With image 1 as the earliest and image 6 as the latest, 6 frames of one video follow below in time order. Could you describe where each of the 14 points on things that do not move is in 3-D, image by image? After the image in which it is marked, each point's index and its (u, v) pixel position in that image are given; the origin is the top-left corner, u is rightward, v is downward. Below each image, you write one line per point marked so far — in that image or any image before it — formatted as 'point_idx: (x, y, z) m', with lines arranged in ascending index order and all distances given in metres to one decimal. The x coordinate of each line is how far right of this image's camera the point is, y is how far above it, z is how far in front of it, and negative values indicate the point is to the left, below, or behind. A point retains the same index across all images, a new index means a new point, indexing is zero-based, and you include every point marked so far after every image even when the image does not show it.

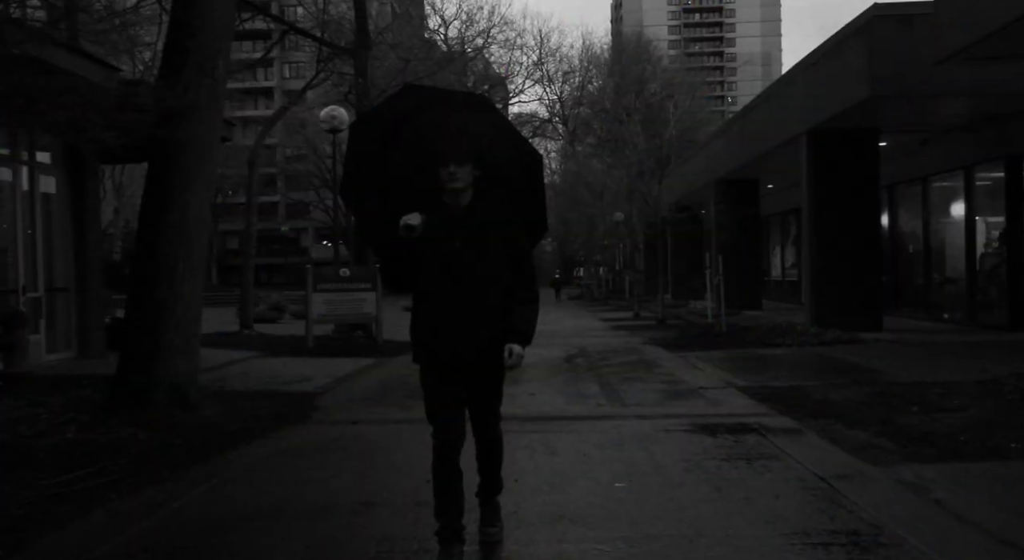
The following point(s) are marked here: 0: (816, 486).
0: (+1.9, -1.2, +5.5) m
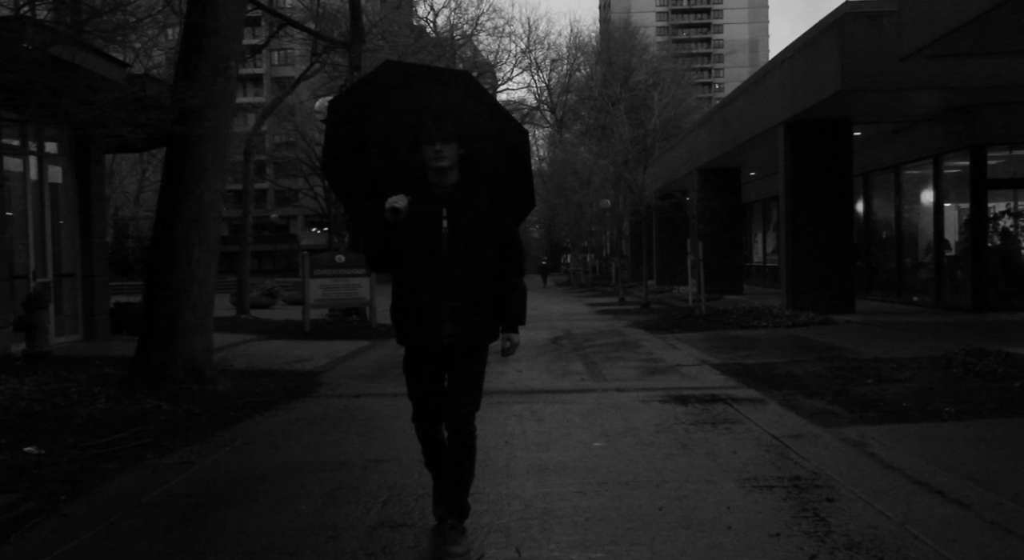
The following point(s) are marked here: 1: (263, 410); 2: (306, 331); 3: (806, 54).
0: (+1.8, -1.1, +6.3) m
1: (-2.3, -1.2, +8.2) m
2: (-3.8, -0.9, +16.7) m
3: (+5.3, +4.1, +16.5) m
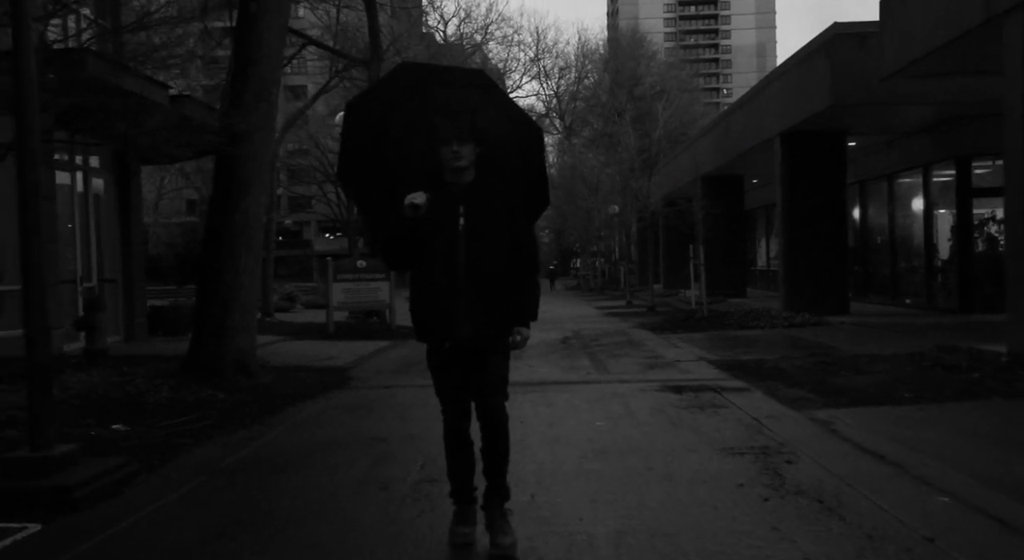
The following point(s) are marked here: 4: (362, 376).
0: (+1.9, -1.1, +7.3) m
1: (-2.1, -1.2, +9.3) m
2: (-3.6, -1.0, +17.8) m
3: (+5.6, +4.0, +17.5) m
4: (-1.9, -1.2, +11.4) m
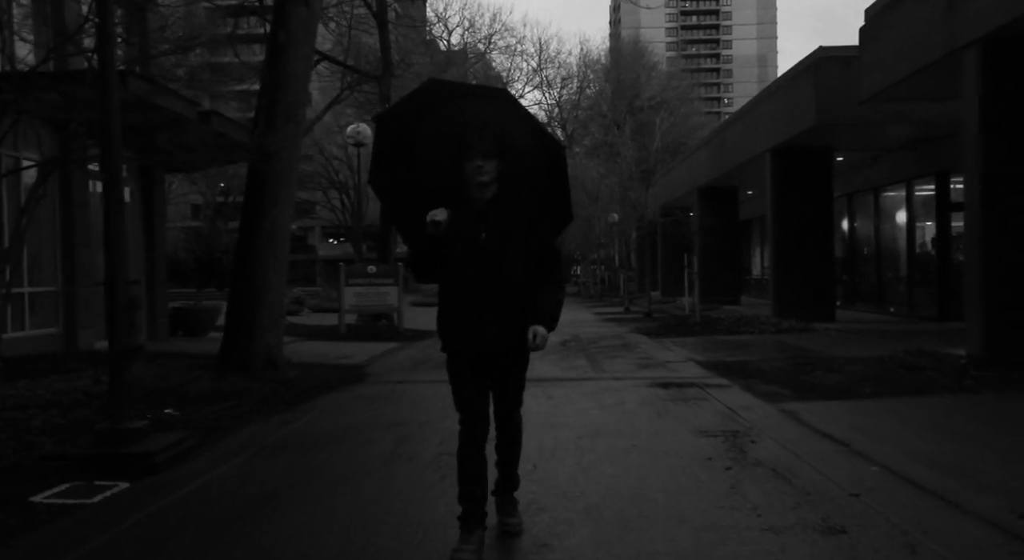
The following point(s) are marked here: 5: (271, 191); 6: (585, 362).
0: (+2.0, -1.2, +8.3) m
1: (-2.1, -1.3, +10.3) m
2: (-3.5, -1.1, +18.8) m
3: (+5.6, +3.9, +18.6) m
4: (-1.9, -1.3, +12.4) m
5: (-2.9, +1.1, +11.0) m
6: (+1.1, -1.2, +13.5) m
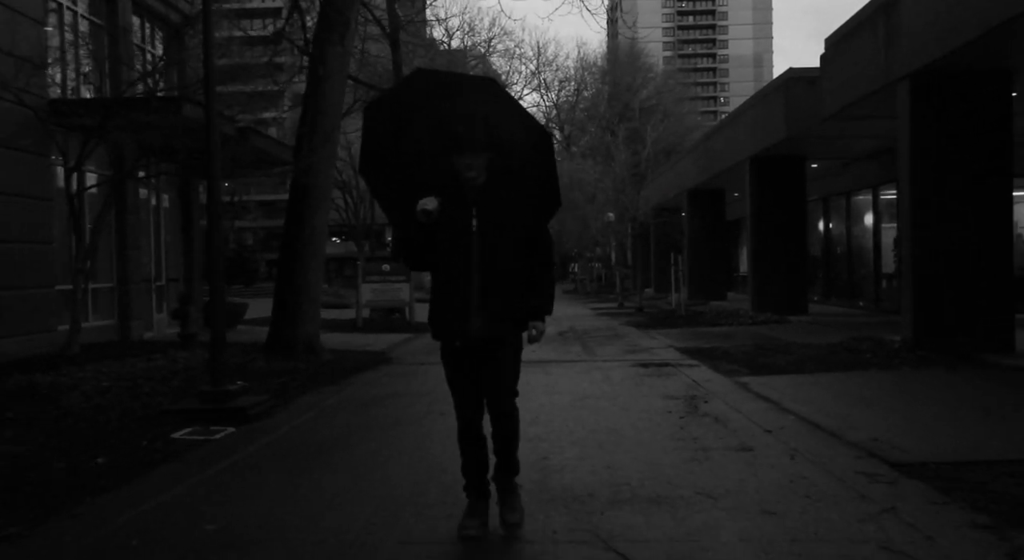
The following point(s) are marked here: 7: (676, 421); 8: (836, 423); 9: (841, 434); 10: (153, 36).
0: (+2.0, -1.2, +10.2) m
1: (-2.0, -1.2, +12.2) m
2: (-3.5, -1.0, +20.7) m
3: (+5.7, +3.9, +20.5) m
4: (-1.8, -1.2, +14.4) m
5: (-2.9, +1.1, +13.0) m
6: (+1.1, -1.2, +15.4) m
7: (+1.4, -1.2, +7.6) m
8: (+2.6, -1.1, +7.2) m
9: (+2.4, -1.1, +6.7) m
10: (-7.2, +4.9, +18.3) m
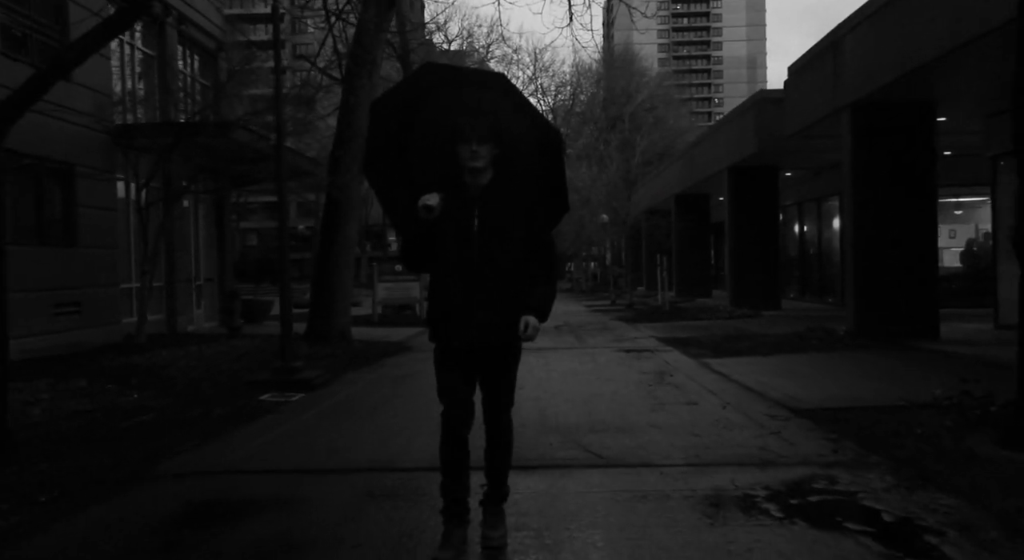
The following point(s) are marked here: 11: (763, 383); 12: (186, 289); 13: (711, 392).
0: (+2.1, -1.1, +12.5) m
1: (-2.0, -1.2, +14.5) m
2: (-3.5, -1.0, +22.9) m
3: (+5.7, +4.0, +22.7) m
4: (-1.8, -1.2, +16.6) m
5: (-2.8, +1.1, +15.2) m
6: (+1.2, -1.1, +17.6) m
7: (+1.4, -1.2, +9.9) m
8: (+2.6, -1.1, +9.5) m
9: (+2.5, -1.1, +8.9) m
10: (-7.2, +4.9, +20.5) m
11: (+2.7, -1.1, +9.8) m
12: (-7.1, -0.2, +19.7) m
13: (+2.0, -1.1, +9.3) m
